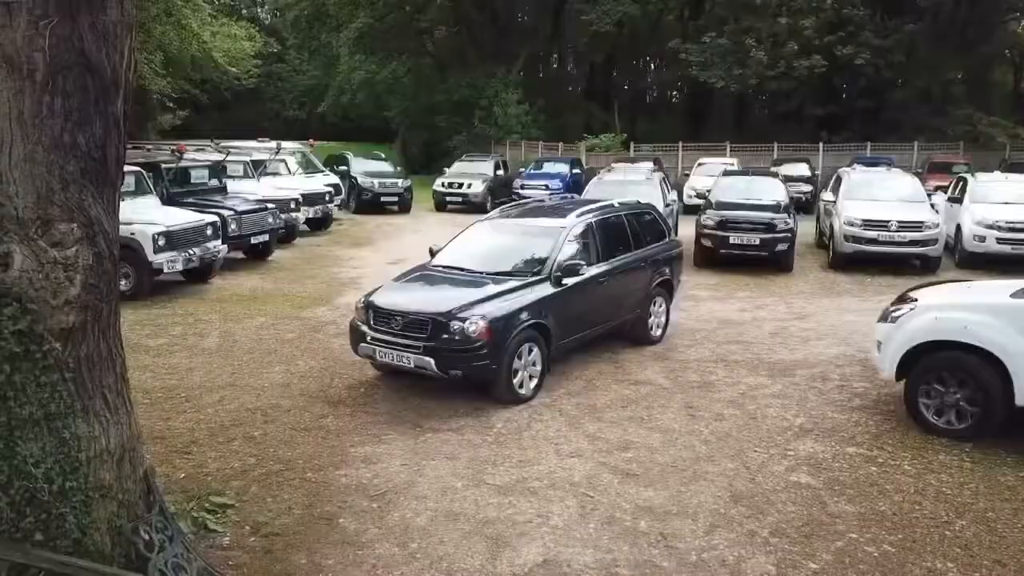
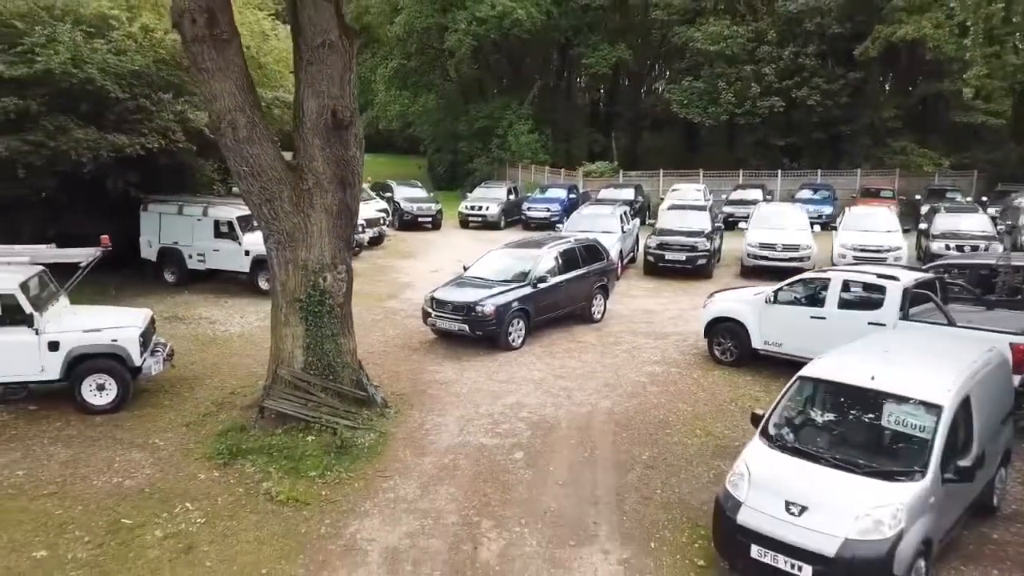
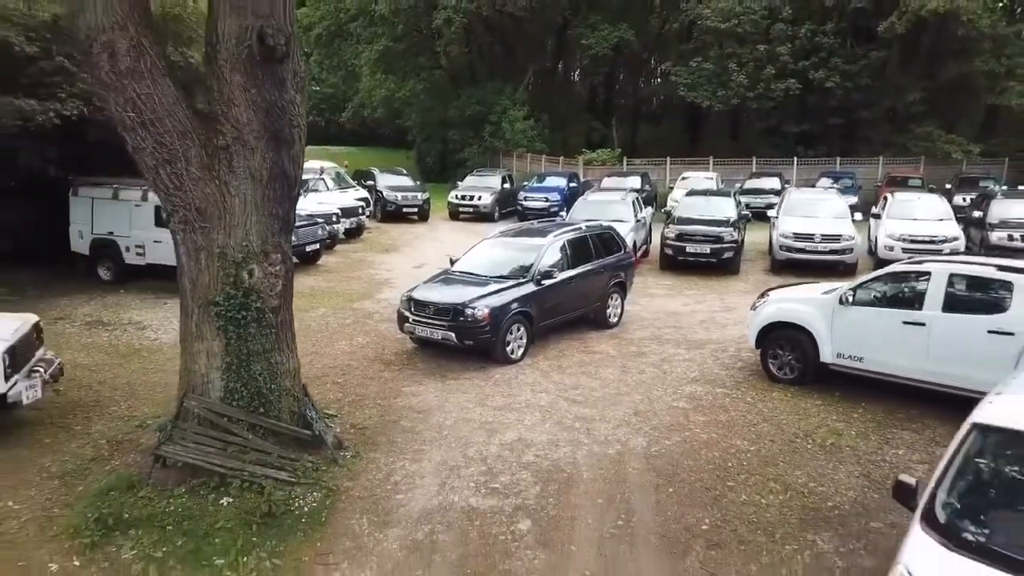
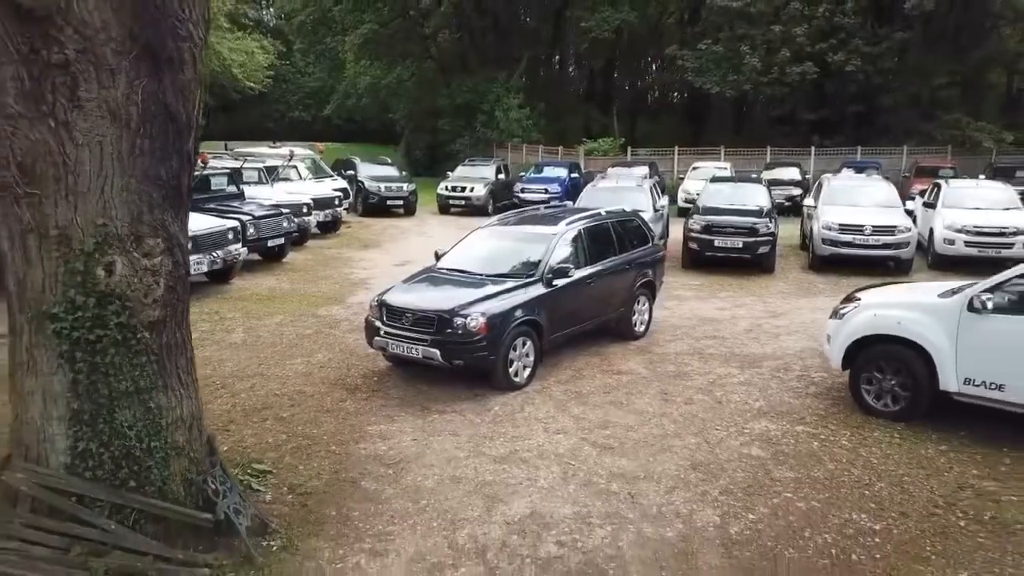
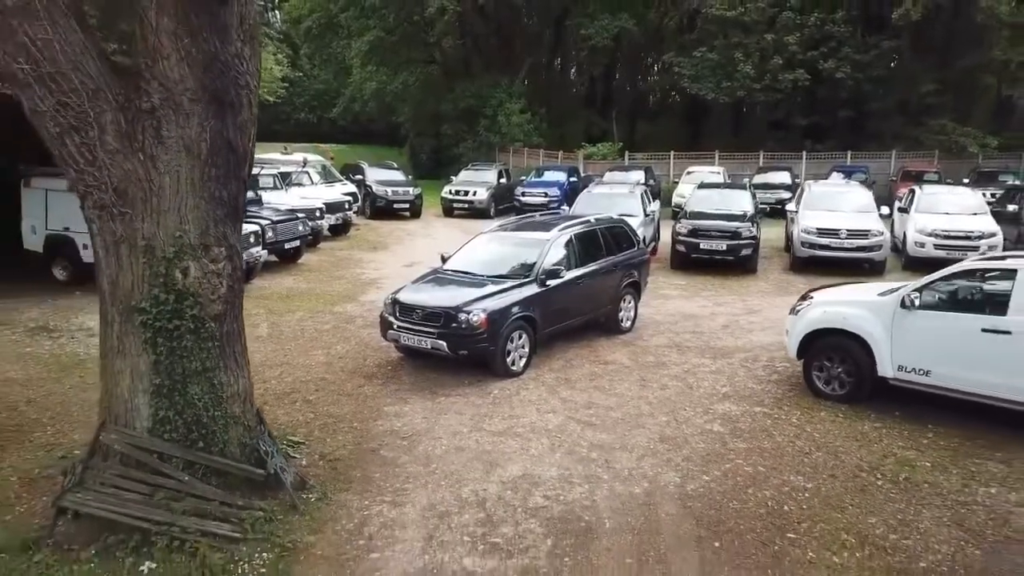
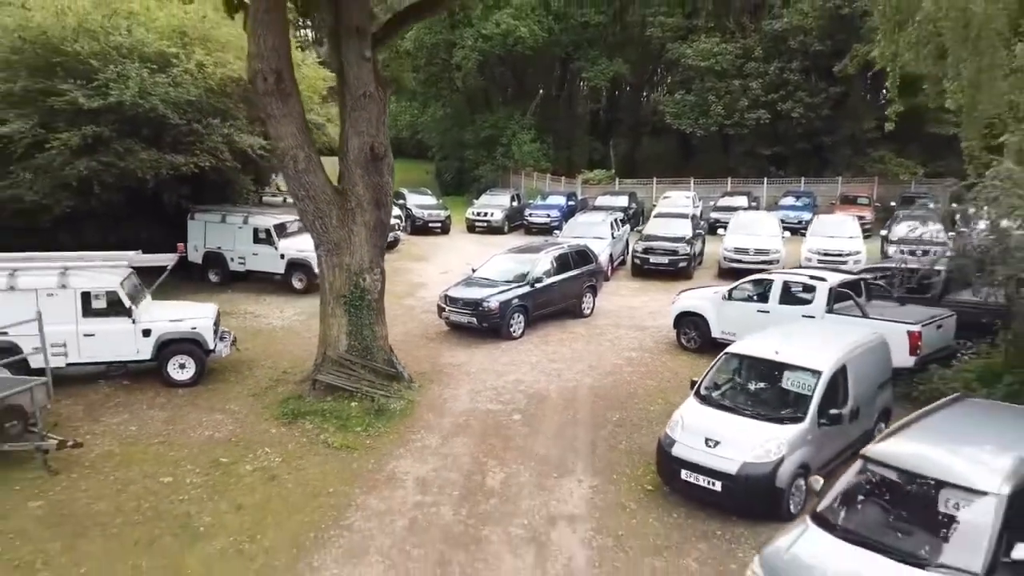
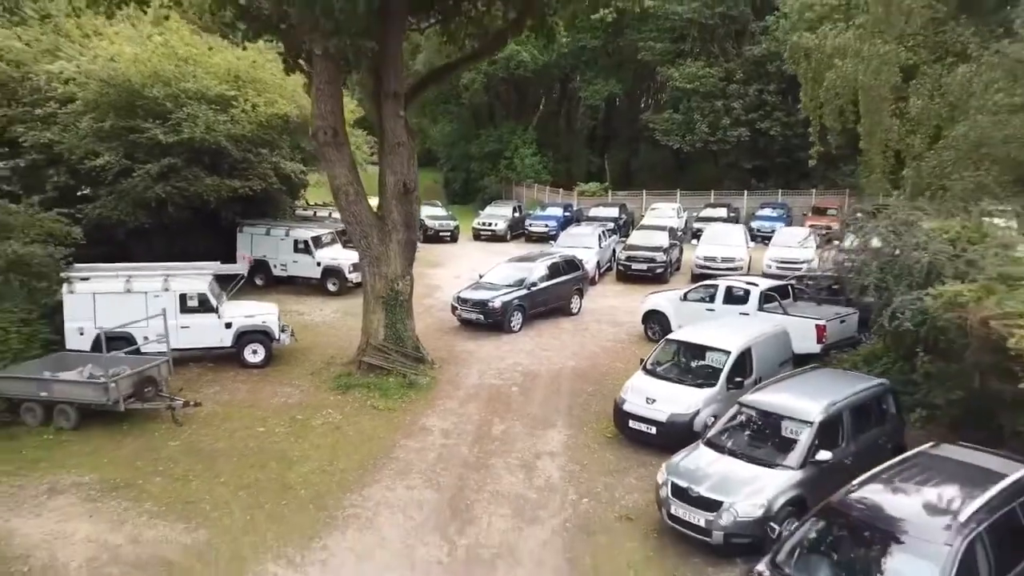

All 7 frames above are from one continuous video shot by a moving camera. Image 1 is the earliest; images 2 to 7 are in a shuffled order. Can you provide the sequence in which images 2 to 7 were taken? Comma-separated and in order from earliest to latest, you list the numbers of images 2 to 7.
4, 5, 3, 2, 6, 7
